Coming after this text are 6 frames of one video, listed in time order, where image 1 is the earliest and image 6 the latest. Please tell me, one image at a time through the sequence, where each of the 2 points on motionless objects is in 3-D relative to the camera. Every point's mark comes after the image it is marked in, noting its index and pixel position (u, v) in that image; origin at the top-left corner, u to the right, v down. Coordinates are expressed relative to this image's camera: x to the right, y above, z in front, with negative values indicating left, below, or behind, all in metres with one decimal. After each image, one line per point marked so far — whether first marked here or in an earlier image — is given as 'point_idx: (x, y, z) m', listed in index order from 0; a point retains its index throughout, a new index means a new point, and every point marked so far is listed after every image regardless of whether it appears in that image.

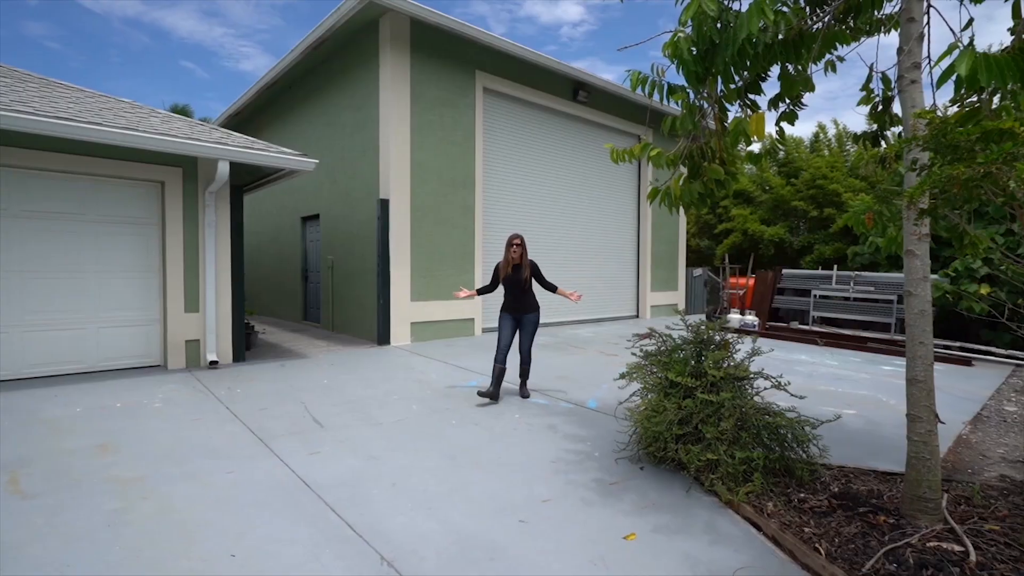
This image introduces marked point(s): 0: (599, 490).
0: (+0.6, -1.3, +3.3) m
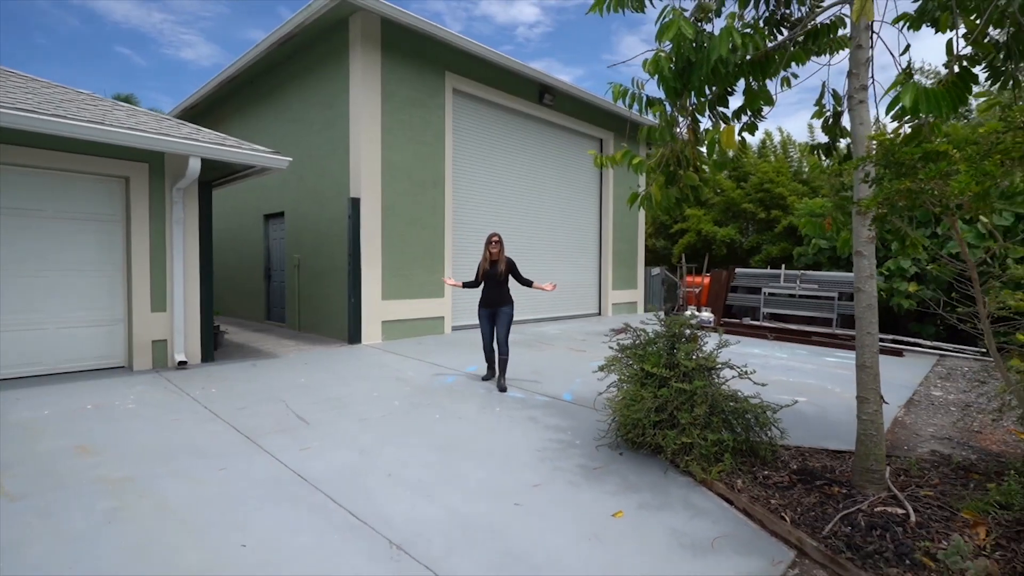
0: (+0.5, -1.3, +3.6) m
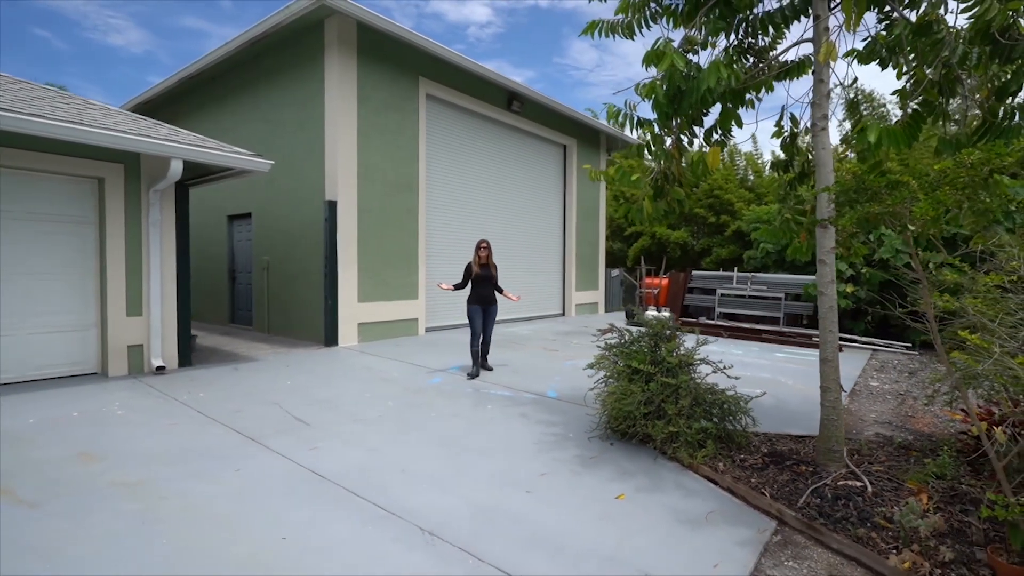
0: (+0.5, -1.3, +3.9) m
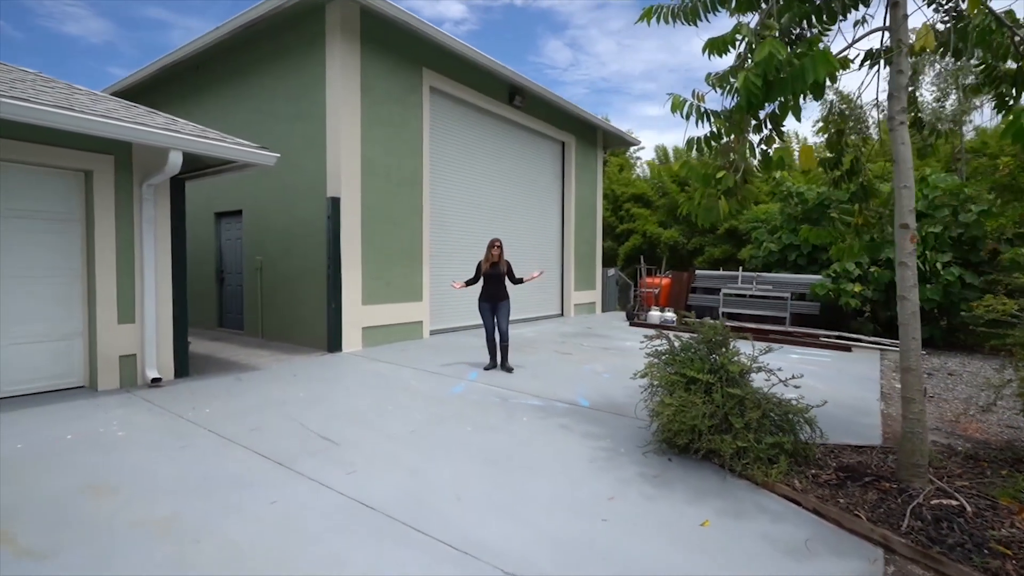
0: (+0.9, -1.4, +3.6) m
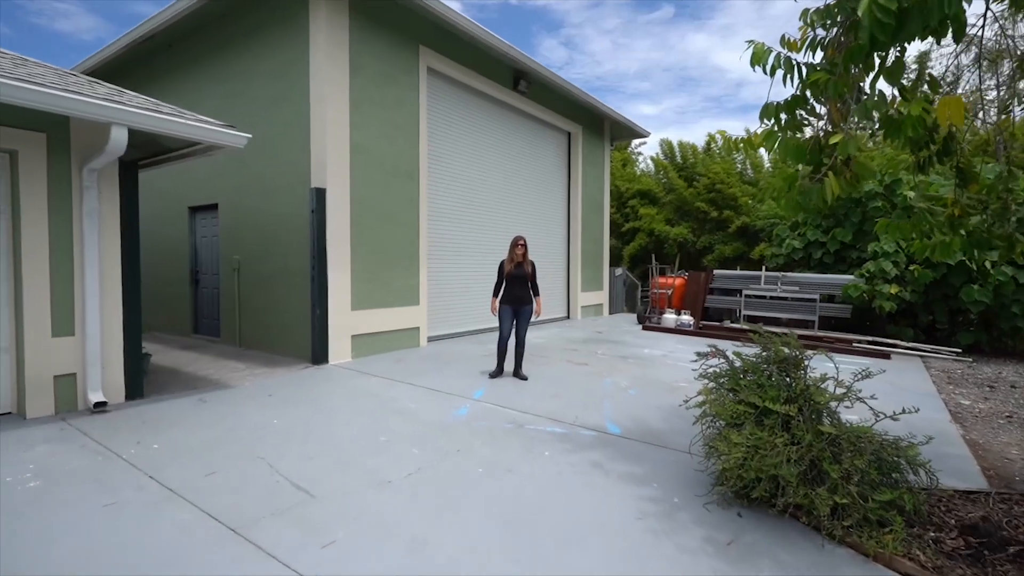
0: (+1.1, -1.4, +2.7) m
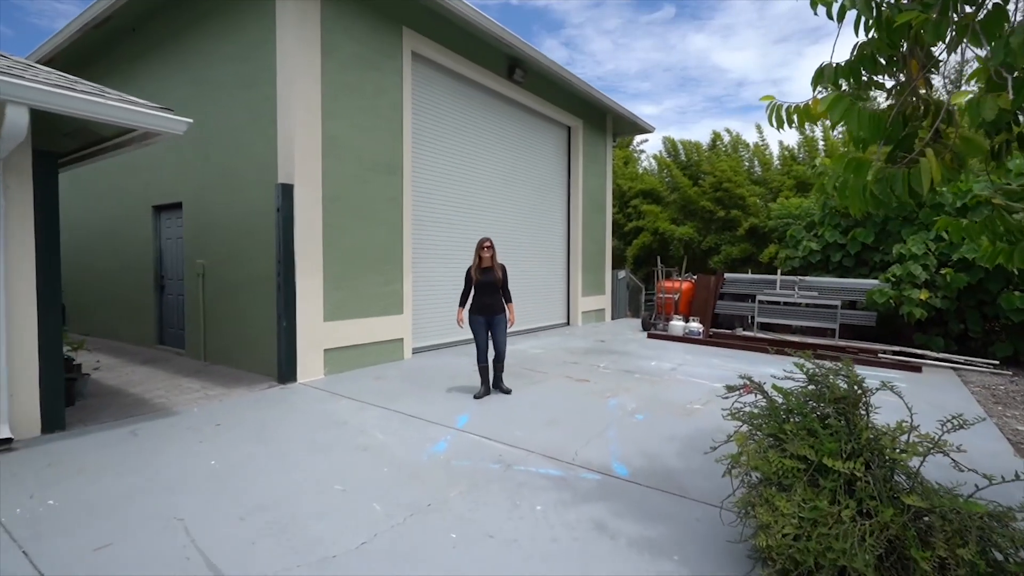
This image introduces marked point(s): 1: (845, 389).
0: (+1.0, -1.5, +1.9) m
1: (+1.7, -0.5, +2.6) m
